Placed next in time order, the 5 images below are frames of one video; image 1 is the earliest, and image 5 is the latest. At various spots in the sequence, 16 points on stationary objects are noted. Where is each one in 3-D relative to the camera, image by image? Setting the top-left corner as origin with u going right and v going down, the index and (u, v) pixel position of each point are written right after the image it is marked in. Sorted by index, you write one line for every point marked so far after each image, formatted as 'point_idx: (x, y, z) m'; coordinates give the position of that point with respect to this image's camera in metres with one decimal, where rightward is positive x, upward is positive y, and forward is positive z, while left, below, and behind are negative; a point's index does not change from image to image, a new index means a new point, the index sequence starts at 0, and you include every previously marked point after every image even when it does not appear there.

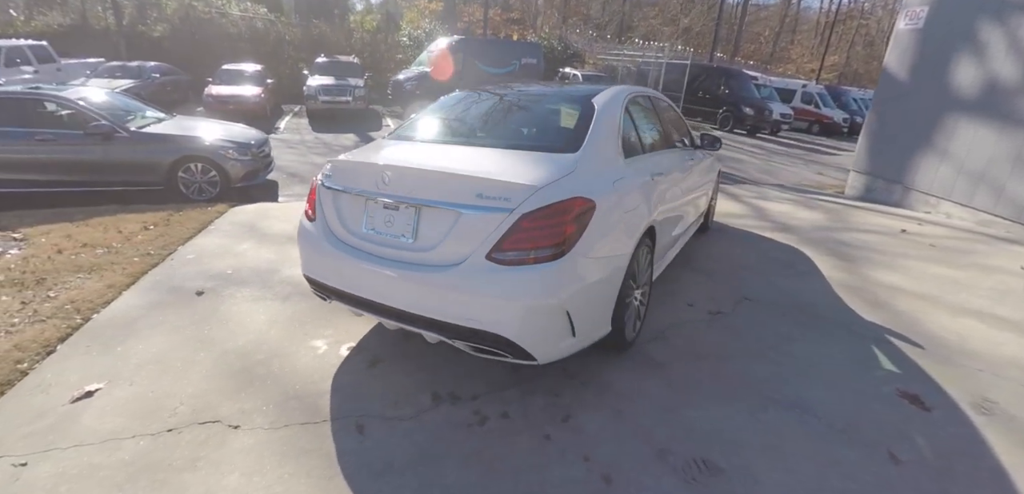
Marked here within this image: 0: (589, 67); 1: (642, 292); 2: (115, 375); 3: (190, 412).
0: (+2.7, +6.5, +18.4) m
1: (+0.8, -0.3, +3.0) m
2: (-2.1, -0.7, +2.7) m
3: (-1.5, -0.8, +2.4) m
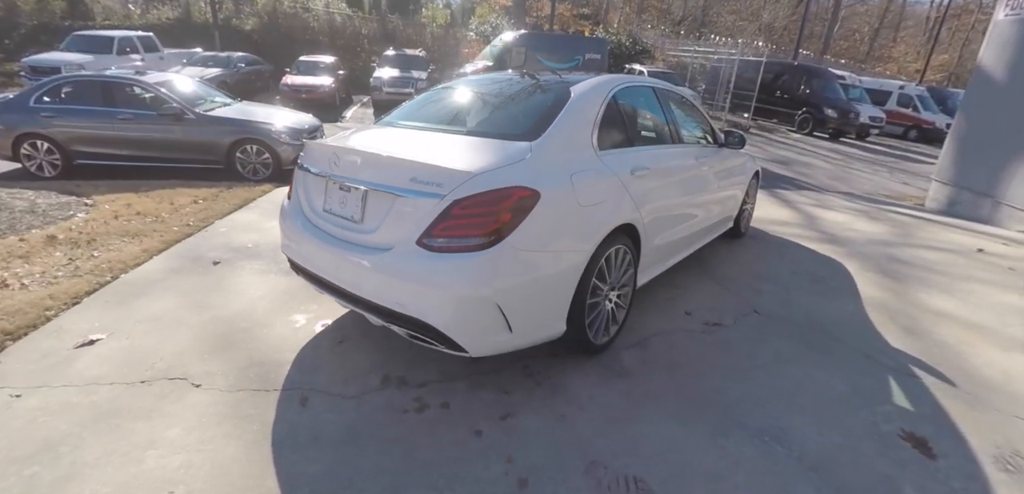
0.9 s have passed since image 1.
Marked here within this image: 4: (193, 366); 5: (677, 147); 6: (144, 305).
0: (+5.2, +6.4, +17.7) m
1: (+0.6, -0.3, +2.9) m
2: (-2.3, -0.5, +3.0) m
3: (-1.8, -0.6, +2.7) m
4: (-1.7, -0.6, +2.7) m
5: (+1.1, +0.7, +3.4) m
6: (-2.3, -0.4, +3.2) m
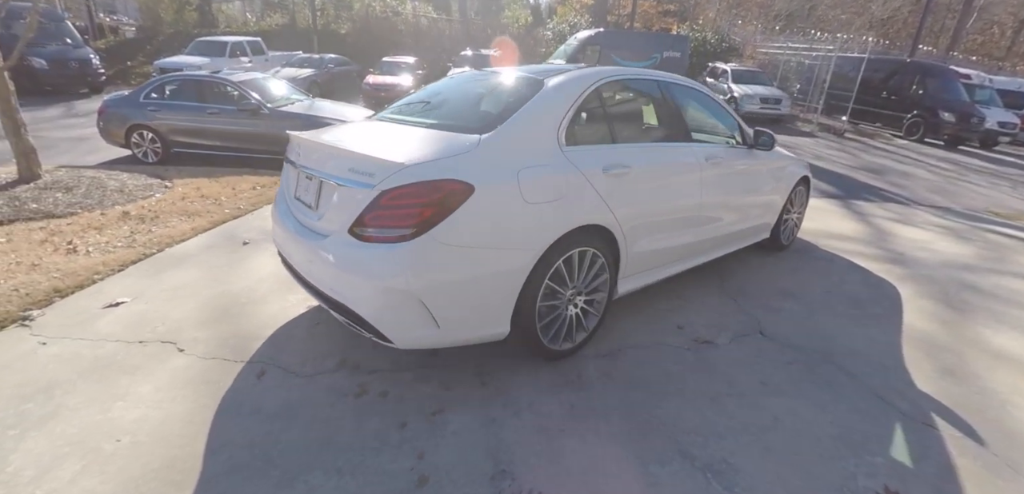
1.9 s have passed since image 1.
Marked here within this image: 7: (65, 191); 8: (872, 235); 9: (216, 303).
0: (+8.1, +5.9, +16.4) m
1: (+0.4, -0.3, +2.7) m
2: (-2.5, -0.3, +3.4) m
3: (-2.0, -0.5, +3.0) m
4: (-1.9, -0.5, +3.0) m
5: (+1.1, +0.6, +3.2) m
6: (-2.4, -0.2, +3.7) m
7: (-4.3, +0.5, +4.9) m
8: (+3.6, +0.1, +5.1) m
9: (-1.9, -0.4, +3.3) m
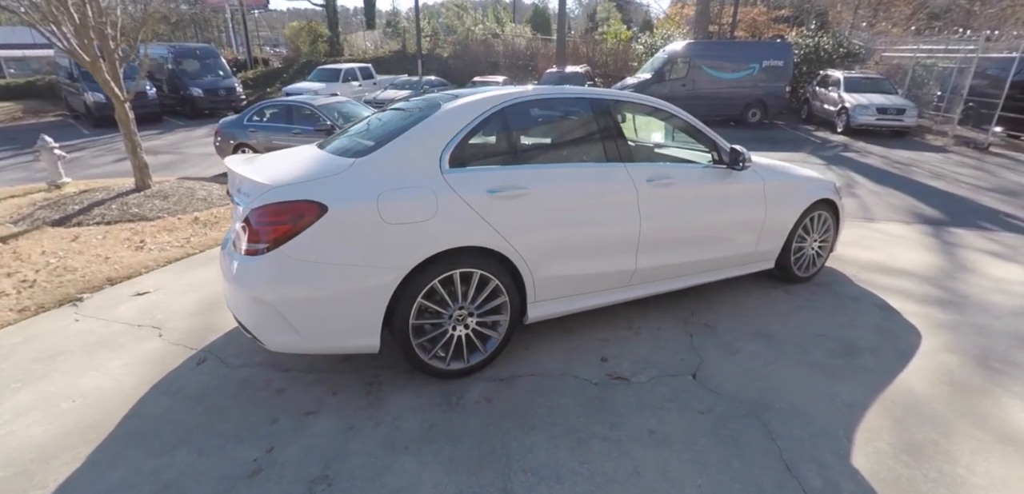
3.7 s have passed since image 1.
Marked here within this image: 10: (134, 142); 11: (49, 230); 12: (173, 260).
0: (+11.0, +5.0, +14.2) m
1: (-0.2, -0.4, +2.7) m
2: (-2.8, -0.3, +4.1) m
3: (-2.5, -0.5, +3.6) m
4: (-2.3, -0.5, +3.5) m
5: (+0.6, +0.5, +3.0) m
6: (-2.7, -0.2, +4.3) m
7: (-4.1, +0.6, +6.0) m
8: (+3.6, -0.2, +4.2) m
9: (-2.3, -0.4, +3.8) m
10: (-4.5, +1.3, +6.1) m
11: (-4.6, +0.2, +5.1) m
12: (-3.1, -0.1, +4.6) m
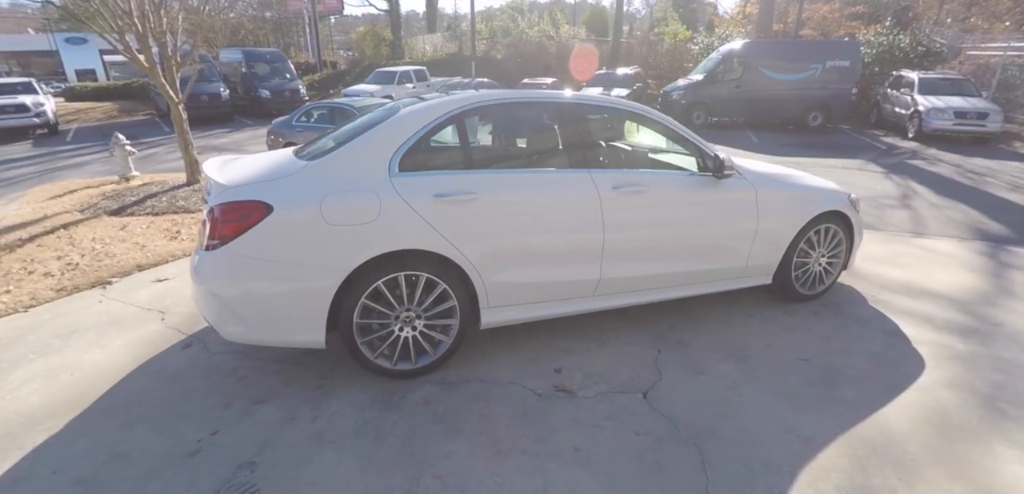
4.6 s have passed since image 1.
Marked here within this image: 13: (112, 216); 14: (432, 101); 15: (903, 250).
0: (+12.4, +4.5, +12.6) m
1: (-0.5, -0.4, +2.8) m
2: (-2.8, -0.2, +4.4) m
3: (-2.6, -0.4, +3.9) m
4: (-2.5, -0.4, +3.8) m
5: (+0.4, +0.4, +2.9) m
6: (-2.7, -0.1, +4.7) m
7: (-3.9, +0.7, +6.6) m
8: (+3.5, -0.4, +3.8) m
9: (-2.4, -0.3, +4.1) m
10: (-4.2, +1.4, +6.7) m
11: (-4.5, +0.3, +5.7) m
12: (-3.0, 0.0, +5.0) m
13: (-4.5, +0.4, +5.8) m
14: (-0.4, +0.8, +3.0) m
15: (+3.7, -0.1, +4.8) m
